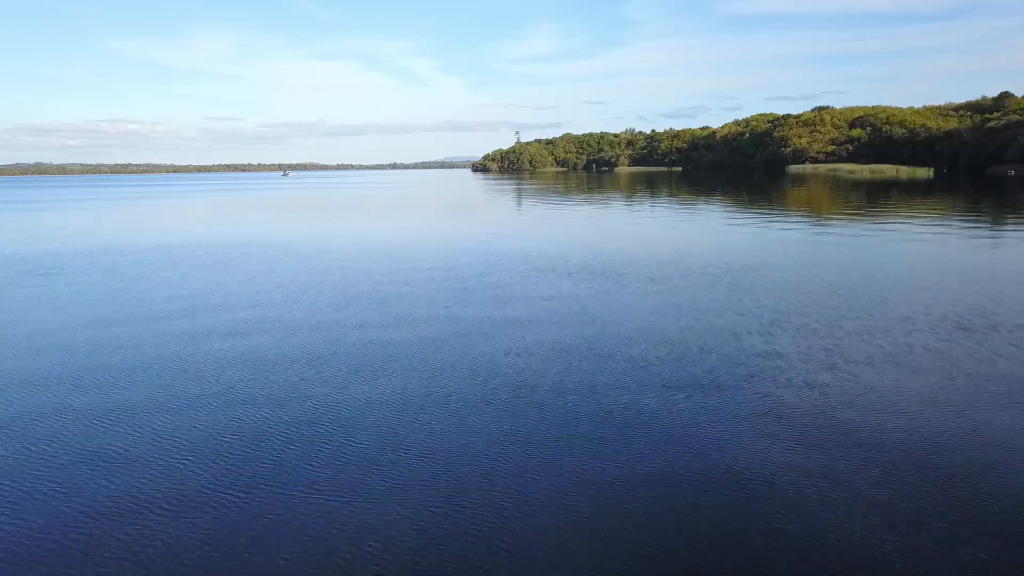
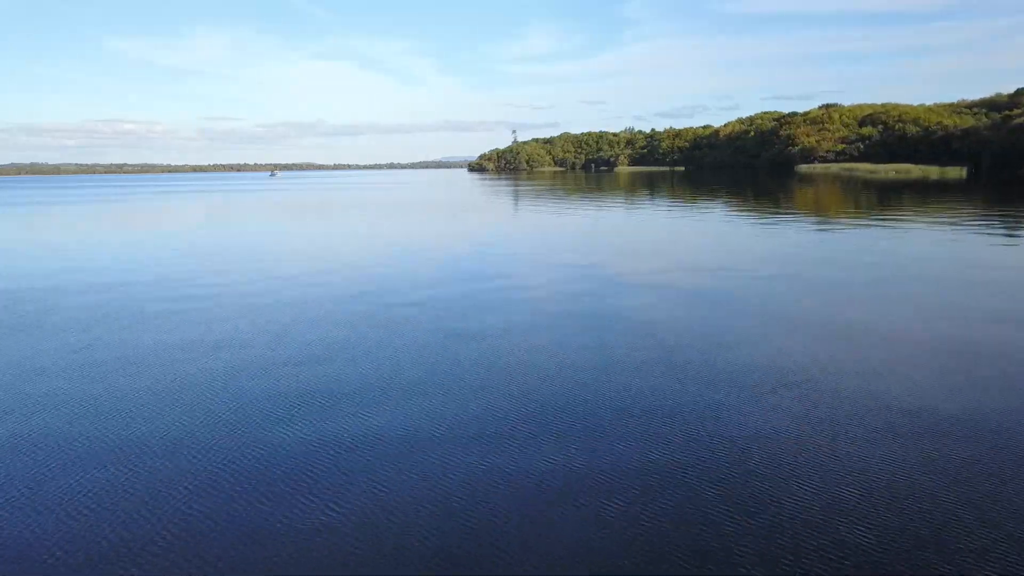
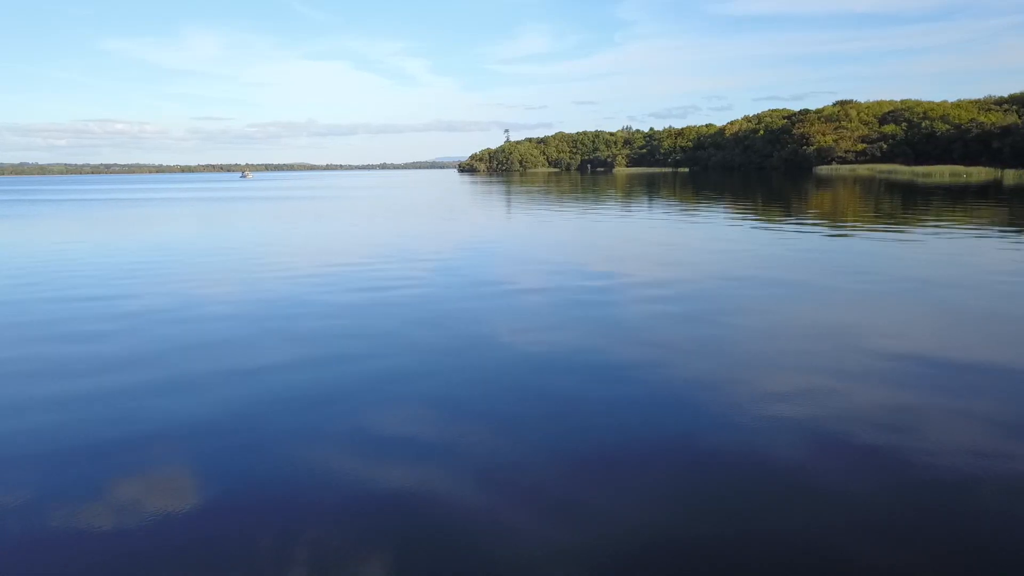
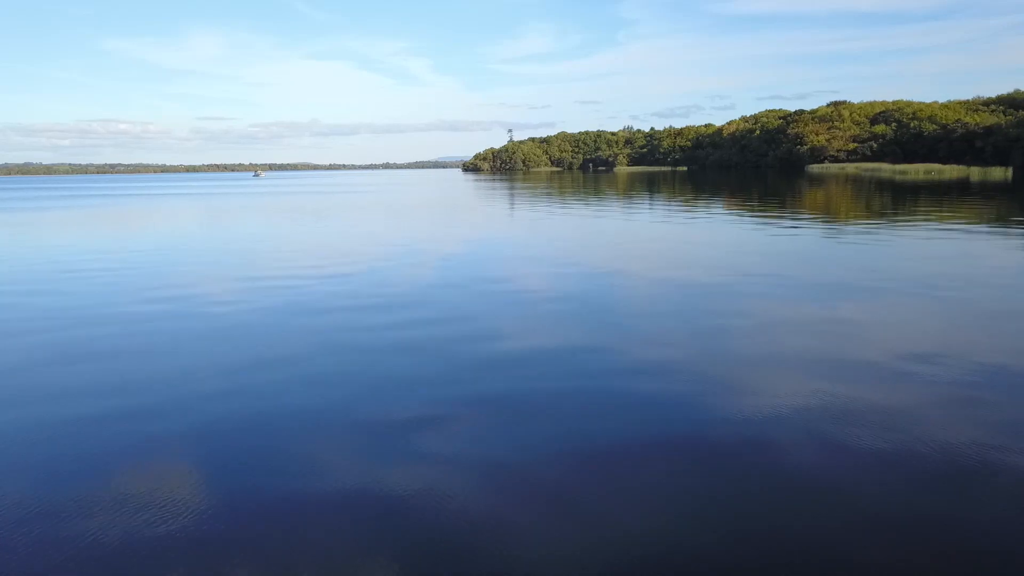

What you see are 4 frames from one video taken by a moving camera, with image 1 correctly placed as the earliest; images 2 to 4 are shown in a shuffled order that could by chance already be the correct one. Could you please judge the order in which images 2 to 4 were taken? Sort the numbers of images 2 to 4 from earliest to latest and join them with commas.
2, 4, 3
